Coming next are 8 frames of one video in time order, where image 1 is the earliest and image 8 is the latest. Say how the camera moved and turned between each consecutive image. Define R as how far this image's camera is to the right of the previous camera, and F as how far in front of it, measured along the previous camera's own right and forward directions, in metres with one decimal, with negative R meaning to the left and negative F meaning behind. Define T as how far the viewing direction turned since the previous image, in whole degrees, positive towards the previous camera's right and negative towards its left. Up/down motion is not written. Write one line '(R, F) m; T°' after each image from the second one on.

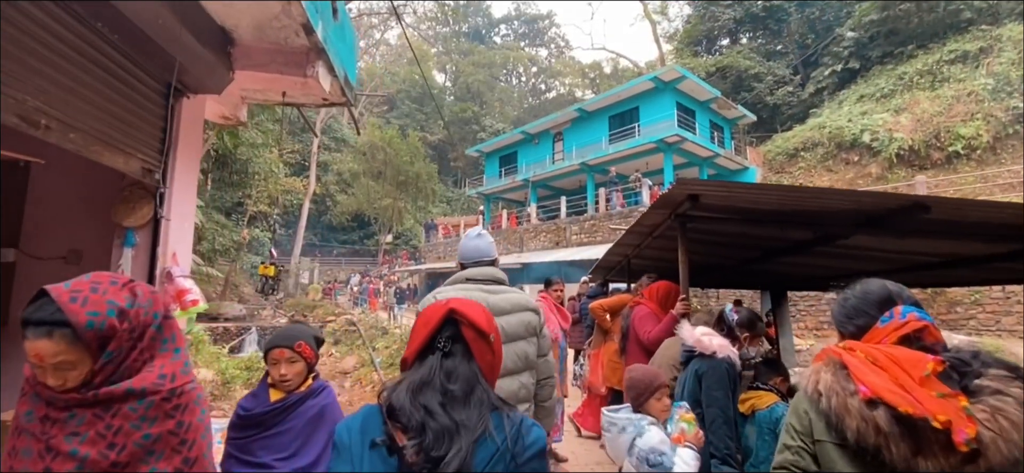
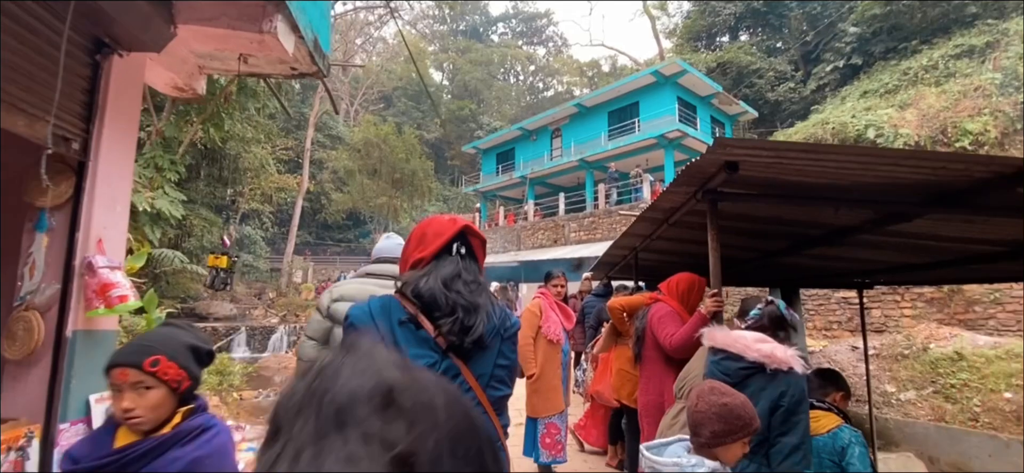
(0.0, +0.4) m; 0°
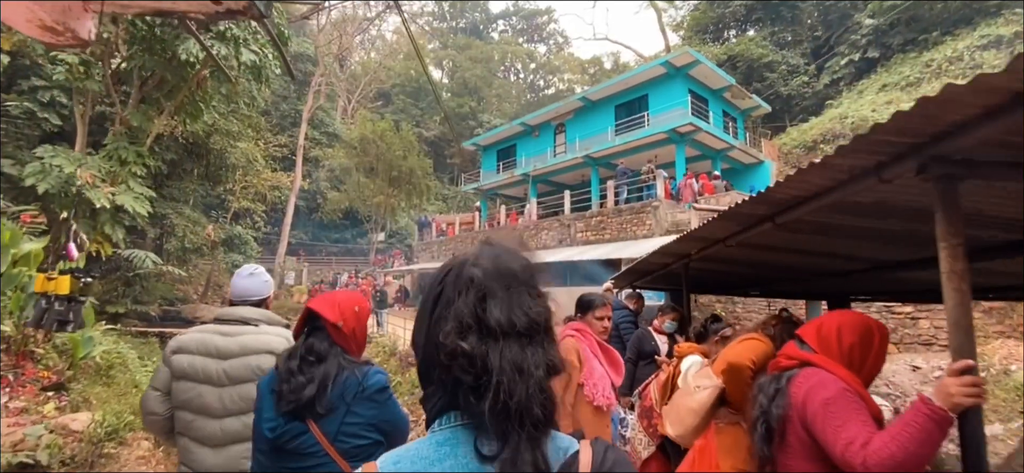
(-0.1, +0.9) m; 0°
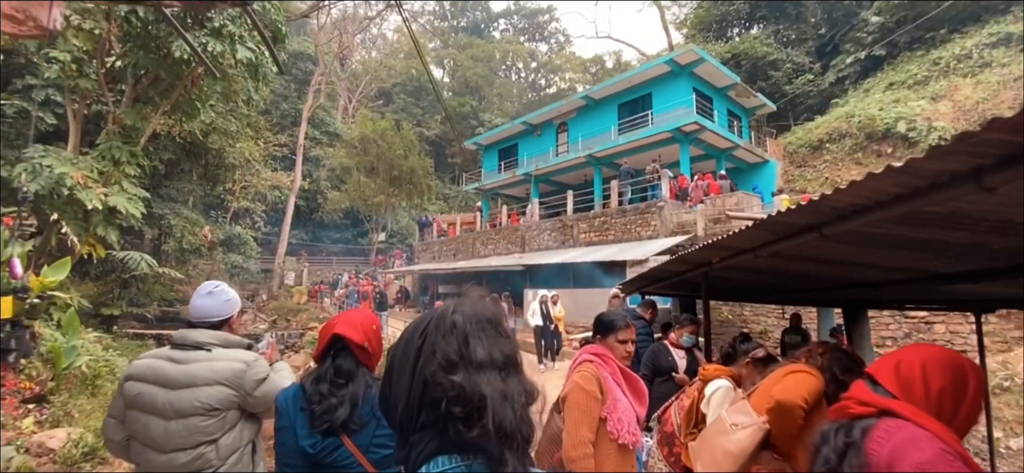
(0.0, +0.2) m; 0°
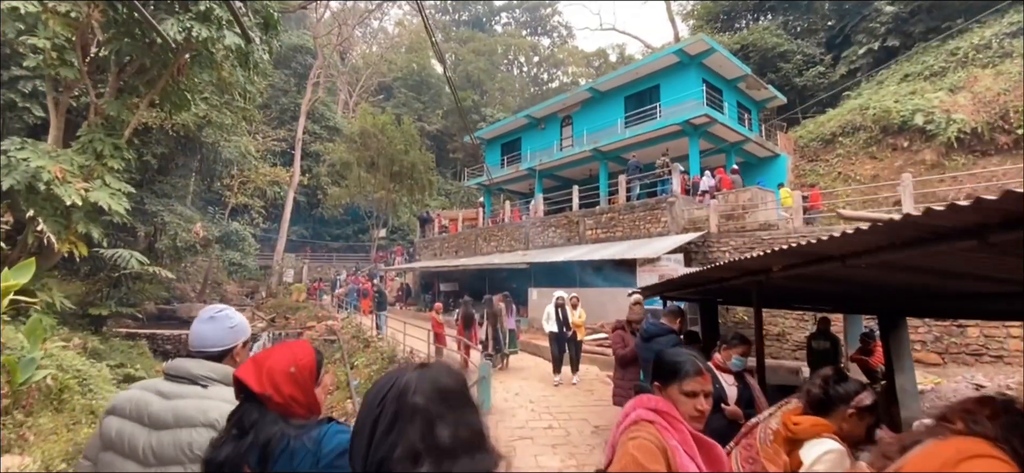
(-0.1, +0.4) m; 0°
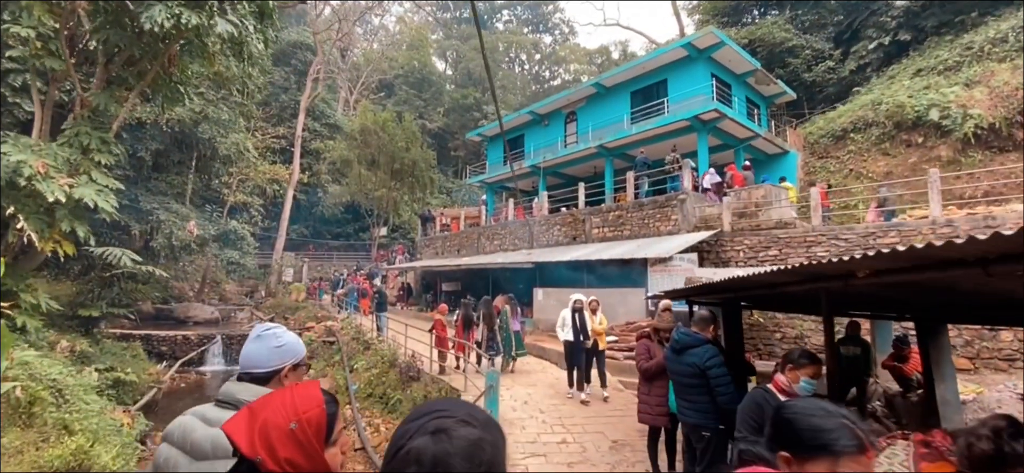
(-0.1, +0.4) m; 0°
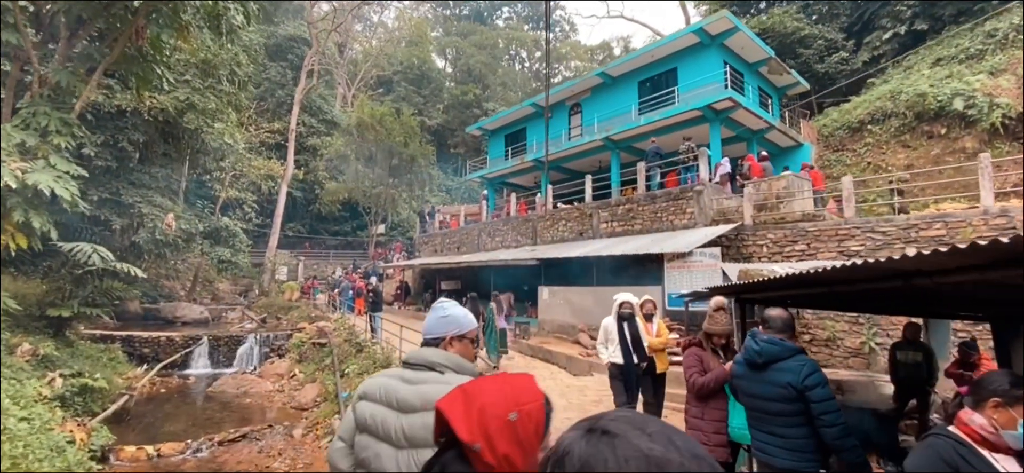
(-0.1, +0.7) m; 0°
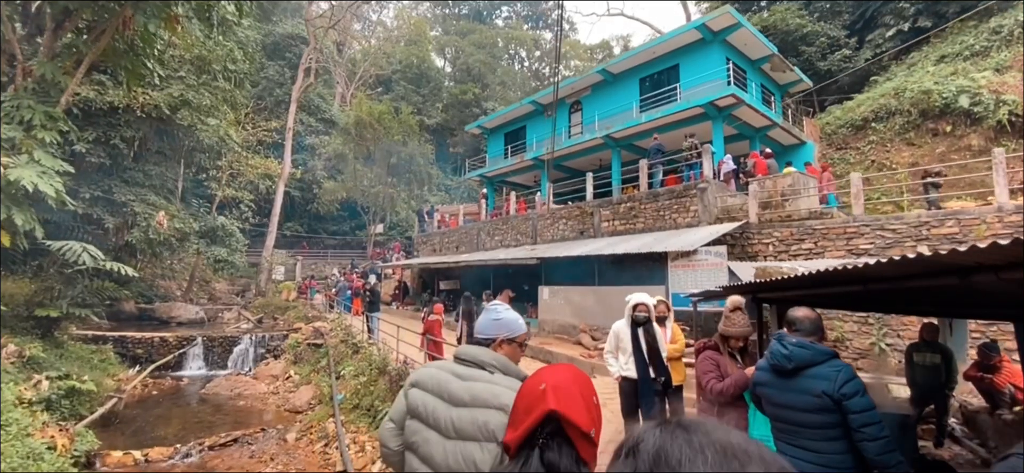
(0.0, +0.2) m; 0°
